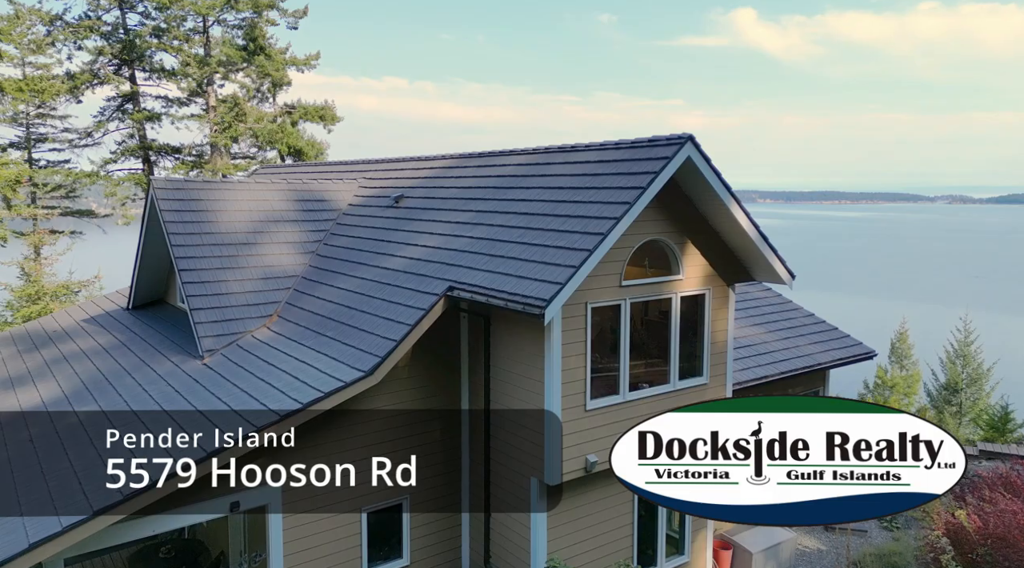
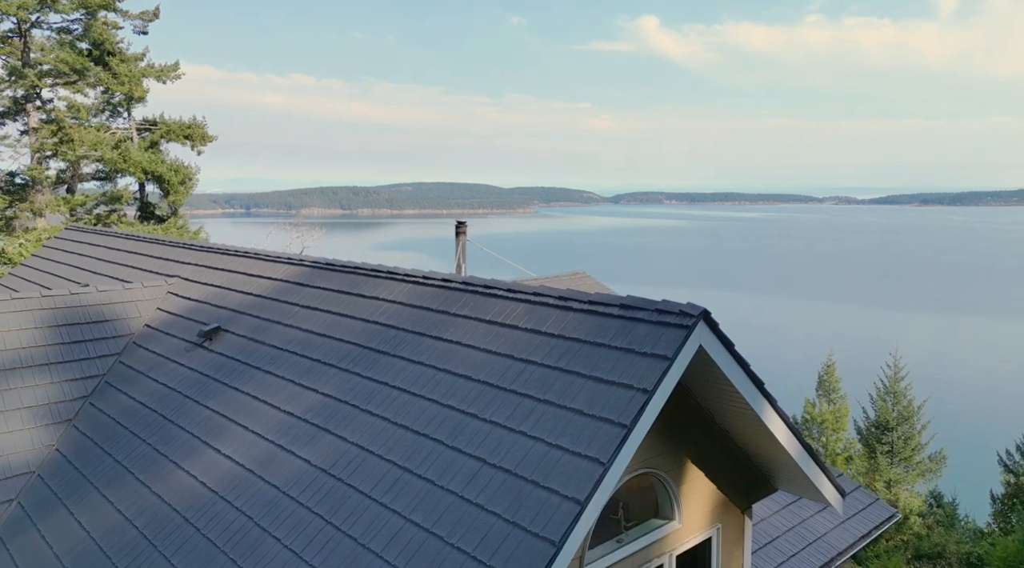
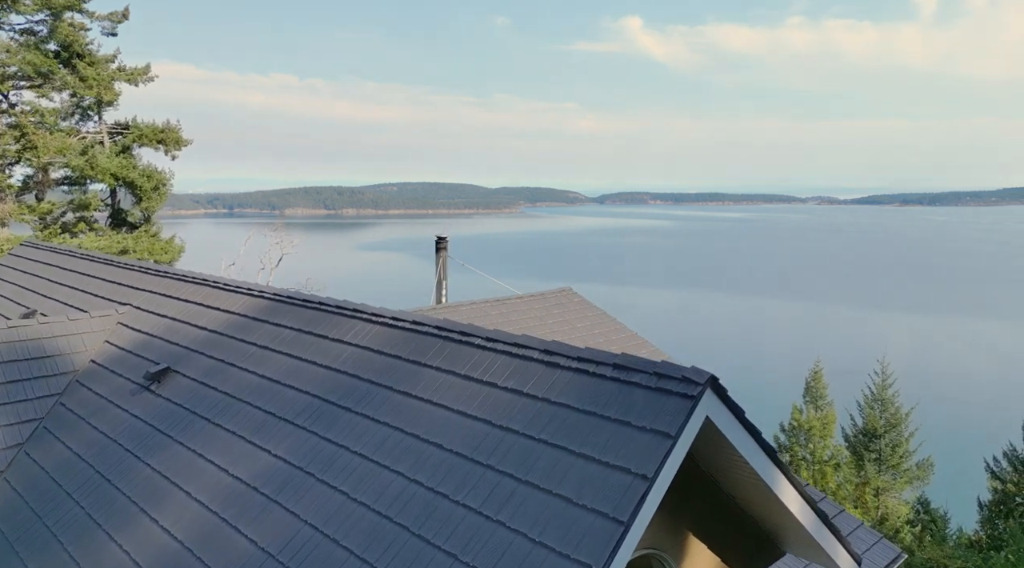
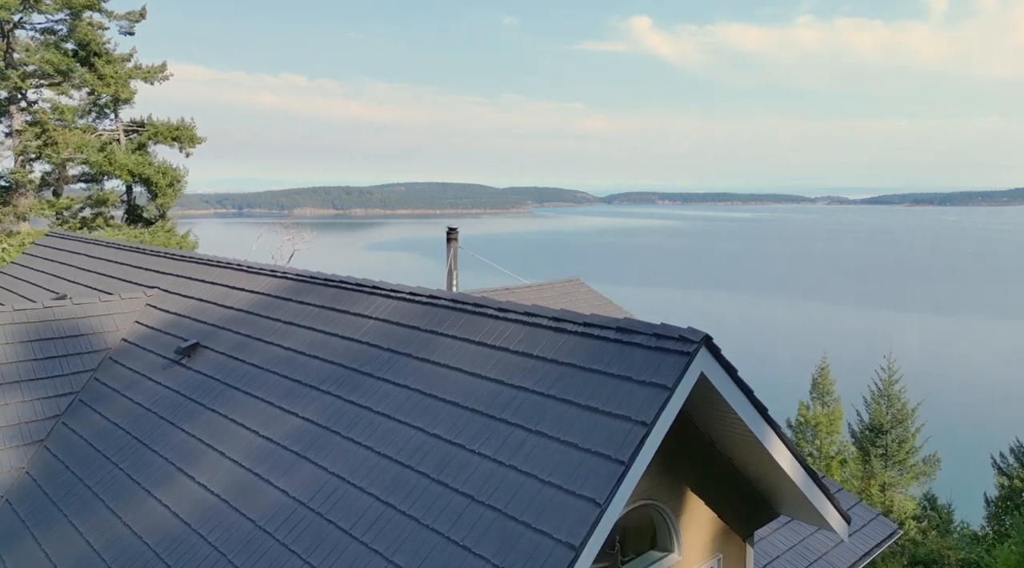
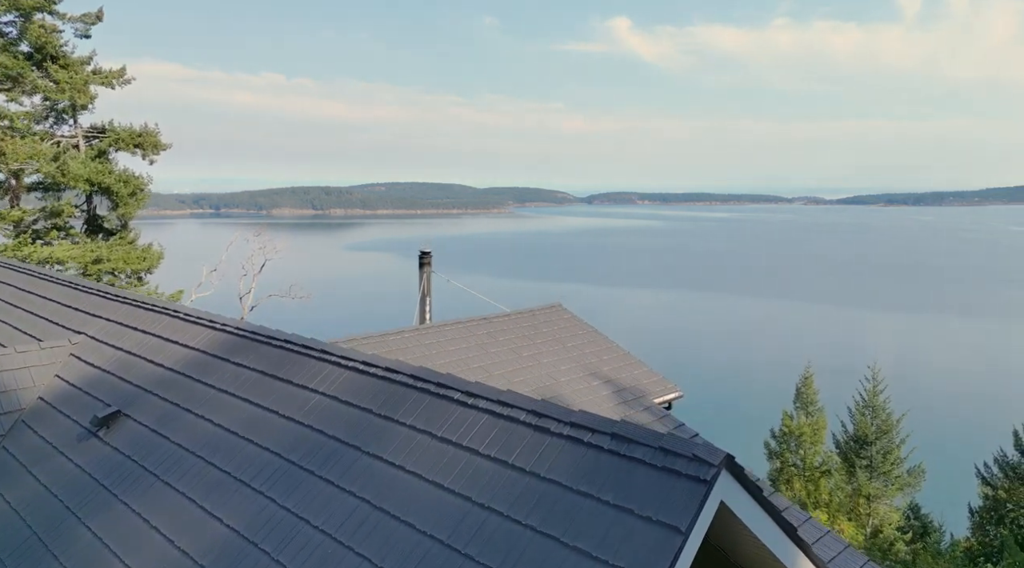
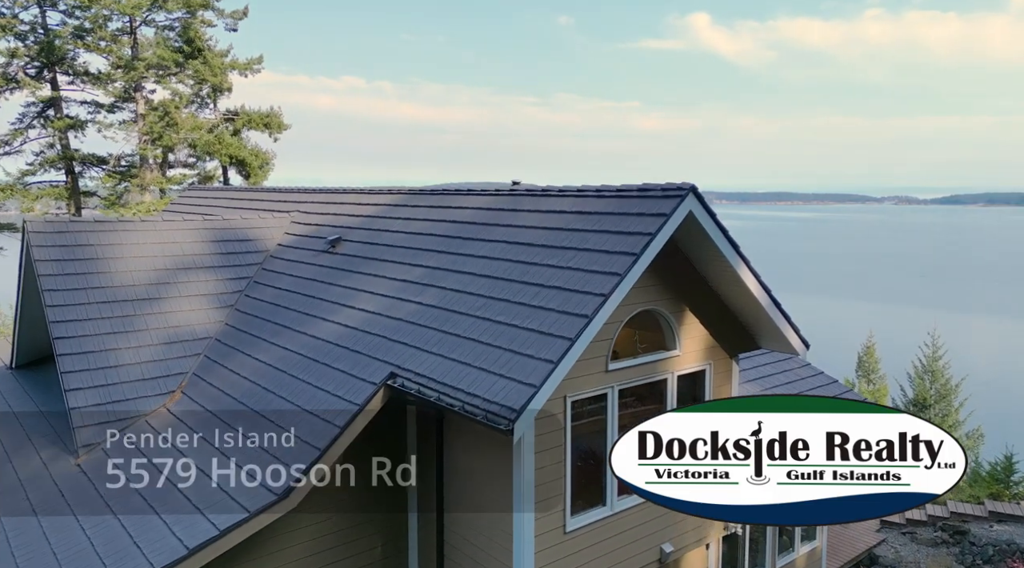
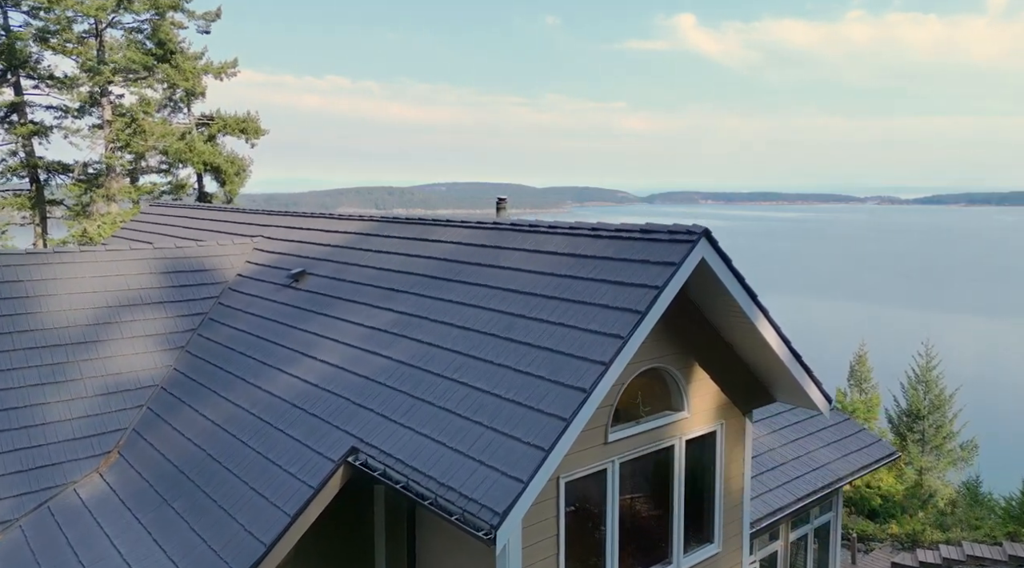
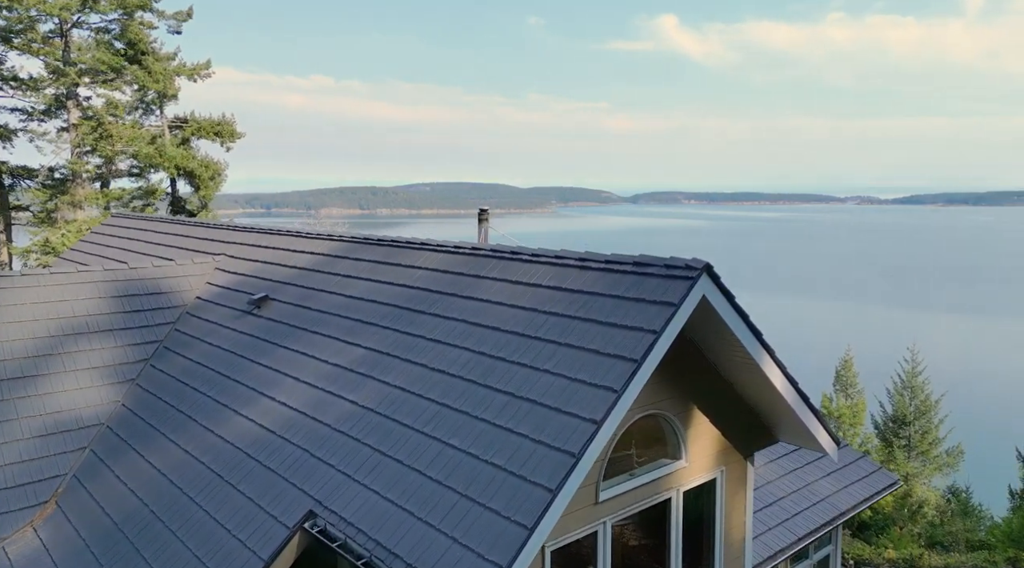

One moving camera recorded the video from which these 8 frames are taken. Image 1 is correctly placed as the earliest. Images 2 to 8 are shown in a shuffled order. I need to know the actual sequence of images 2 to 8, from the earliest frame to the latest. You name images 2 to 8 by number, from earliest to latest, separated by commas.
6, 7, 8, 2, 4, 3, 5
